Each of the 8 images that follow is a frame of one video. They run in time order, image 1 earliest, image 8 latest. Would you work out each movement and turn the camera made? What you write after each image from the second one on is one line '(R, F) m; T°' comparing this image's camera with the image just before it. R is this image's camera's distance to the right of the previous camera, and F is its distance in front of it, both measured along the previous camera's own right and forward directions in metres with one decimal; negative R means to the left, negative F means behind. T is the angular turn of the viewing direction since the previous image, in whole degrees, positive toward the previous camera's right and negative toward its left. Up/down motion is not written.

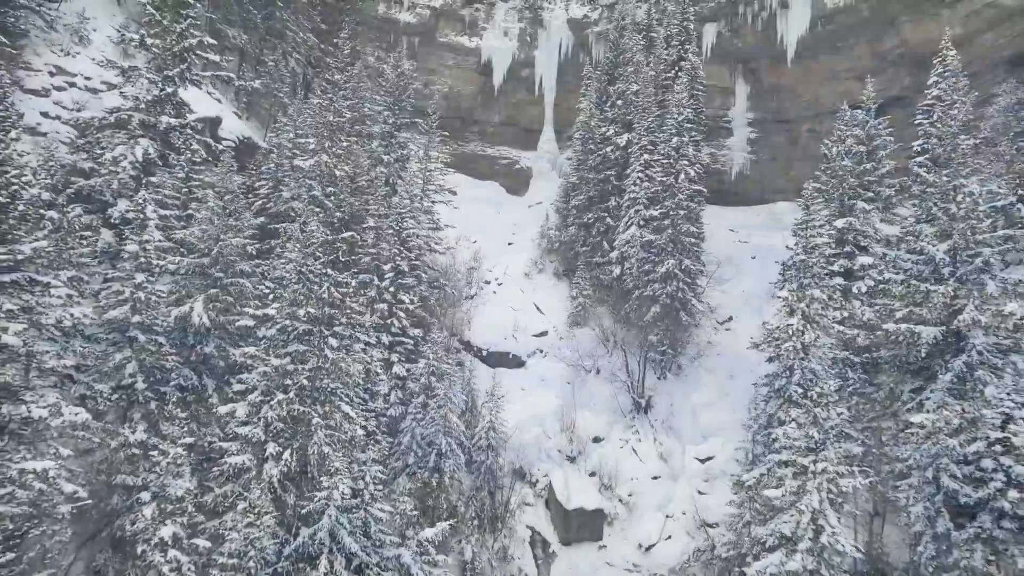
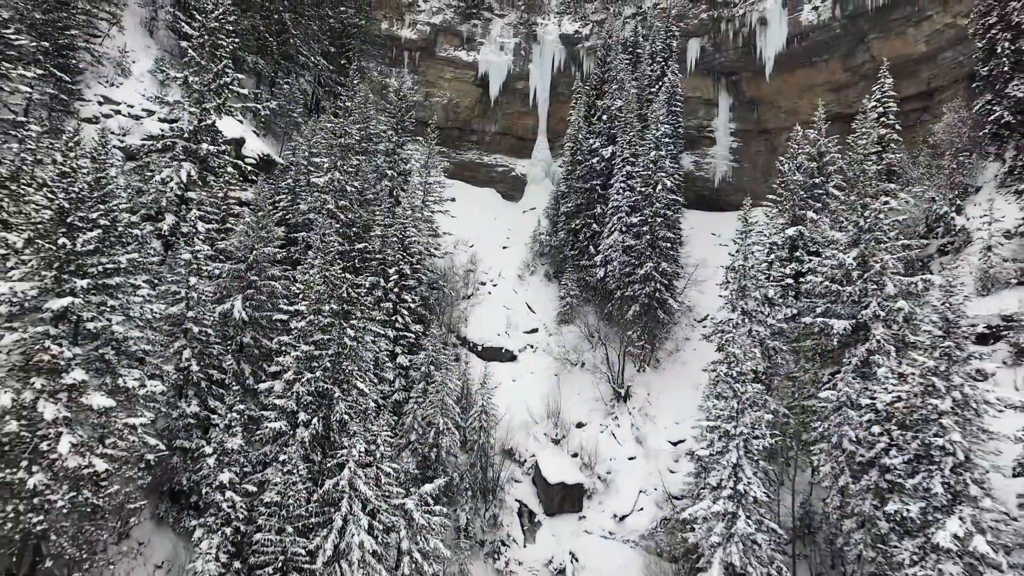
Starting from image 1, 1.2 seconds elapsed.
(+0.4, -2.0) m; 0°
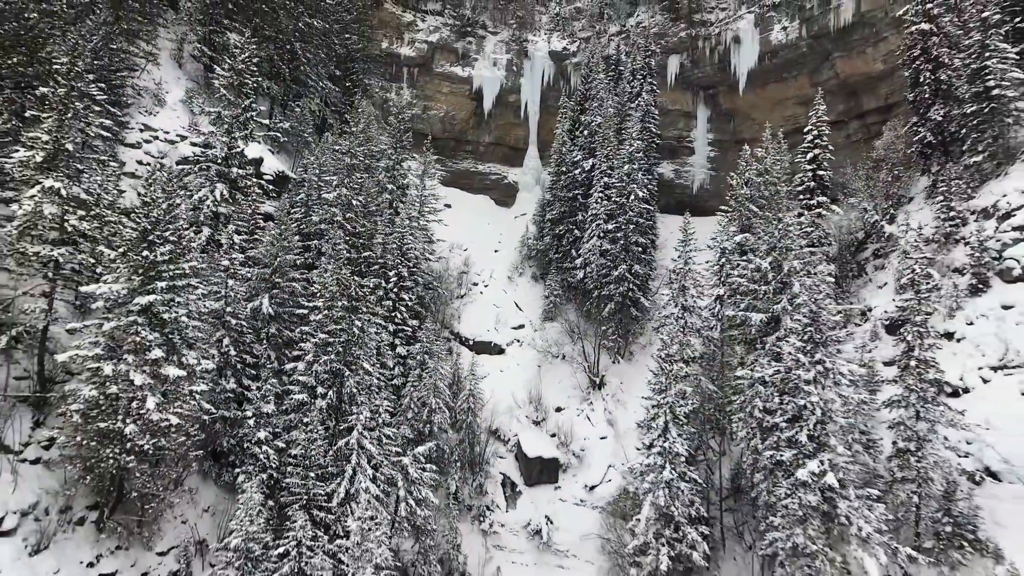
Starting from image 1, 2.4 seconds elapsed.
(+0.7, -2.5) m; 0°
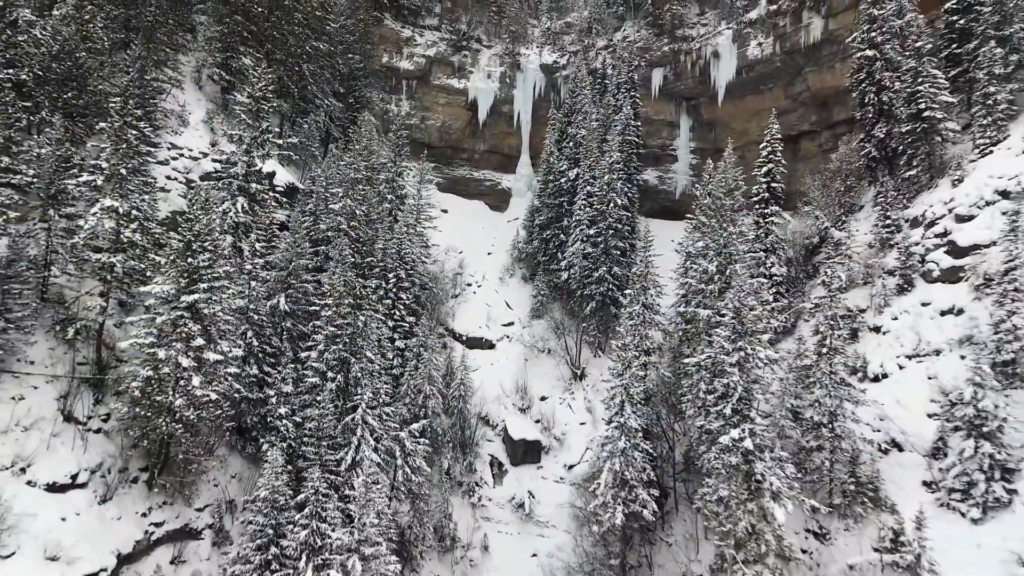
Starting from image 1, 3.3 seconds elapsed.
(+0.6, -2.2) m; 0°
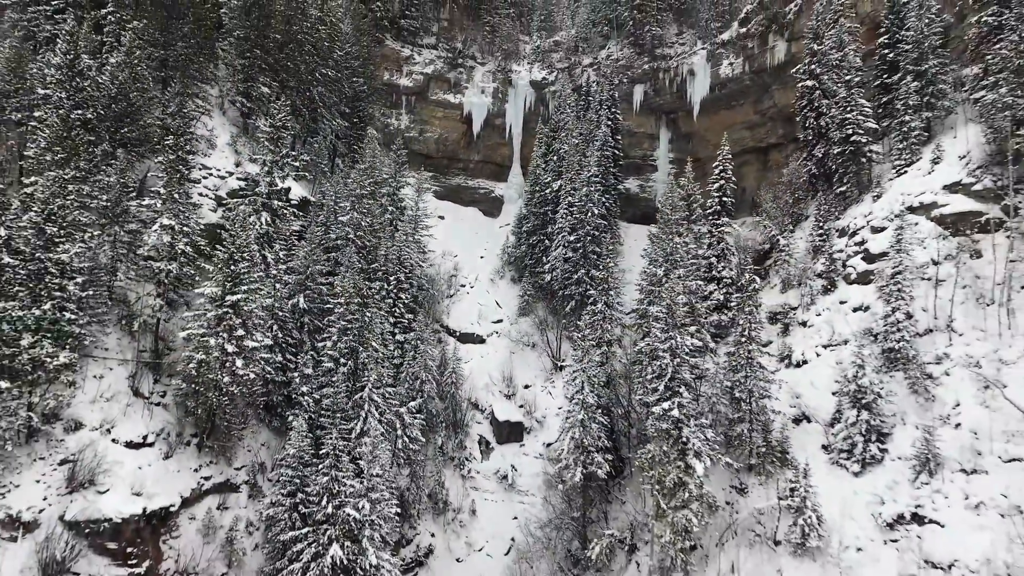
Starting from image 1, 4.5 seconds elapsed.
(+0.8, -3.1) m; 0°
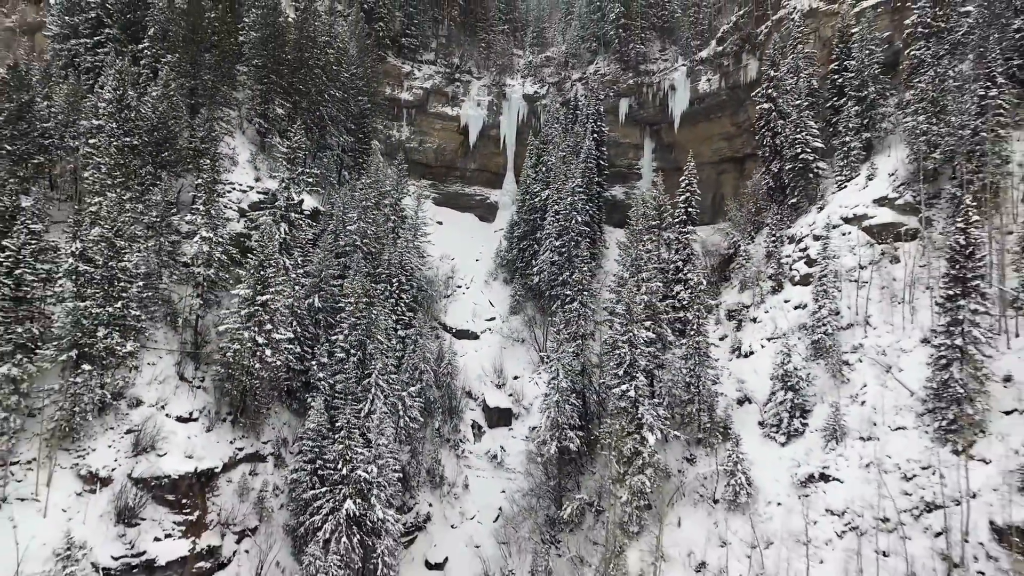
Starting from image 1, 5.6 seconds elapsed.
(+0.7, -3.0) m; 0°
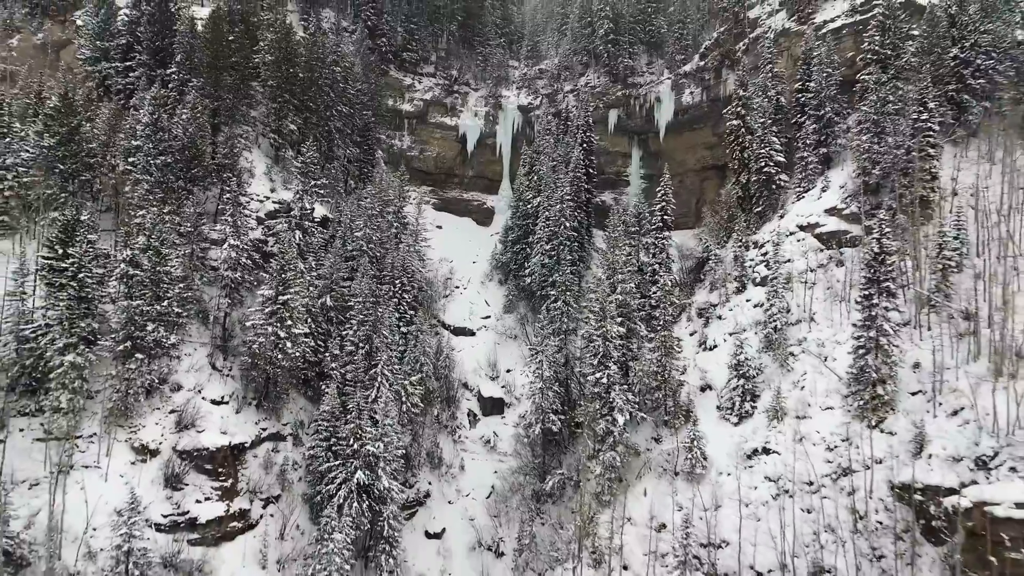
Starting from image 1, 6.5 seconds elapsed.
(+0.6, -2.7) m; 0°
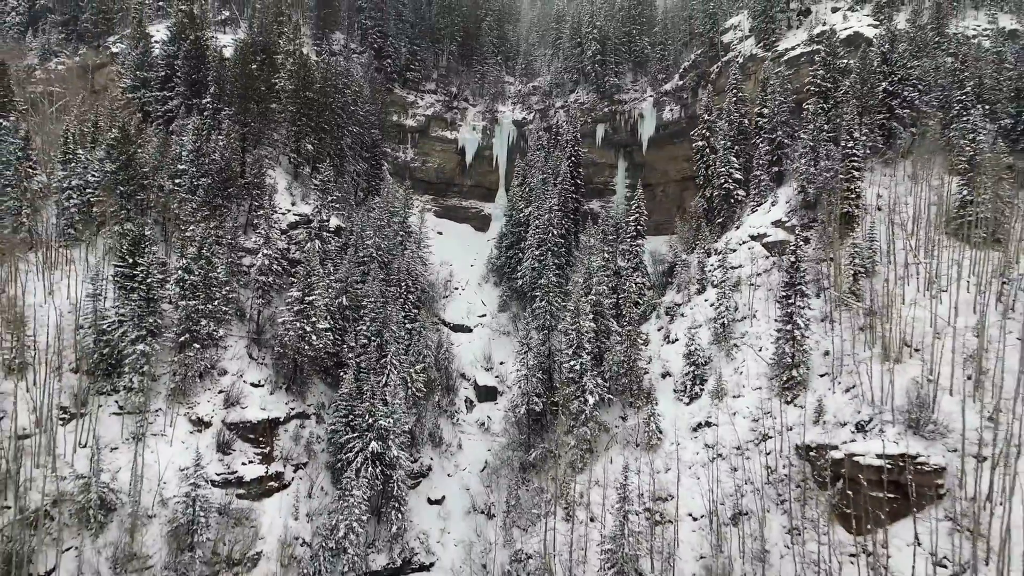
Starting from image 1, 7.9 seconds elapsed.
(+0.7, -4.1) m; 0°
